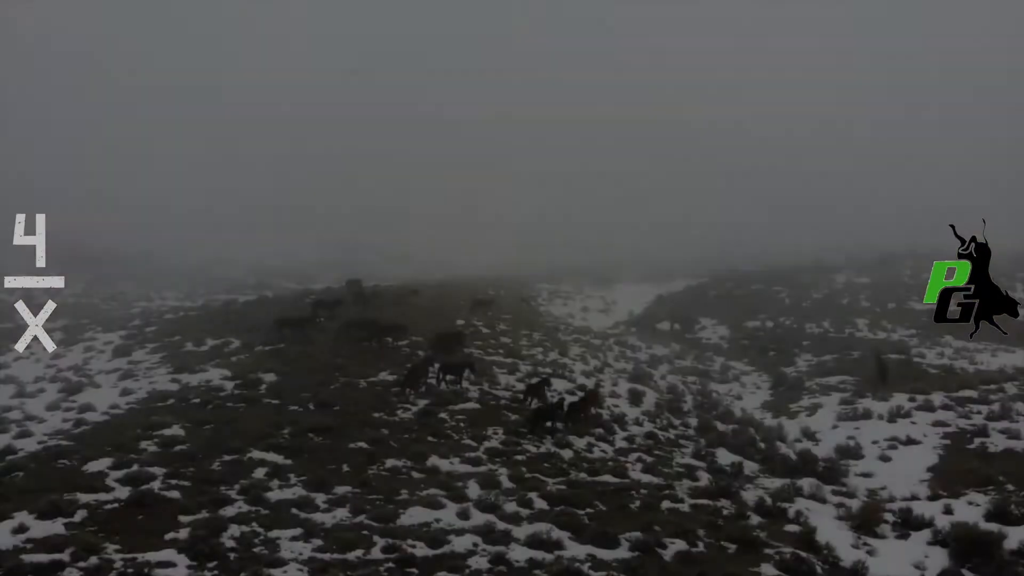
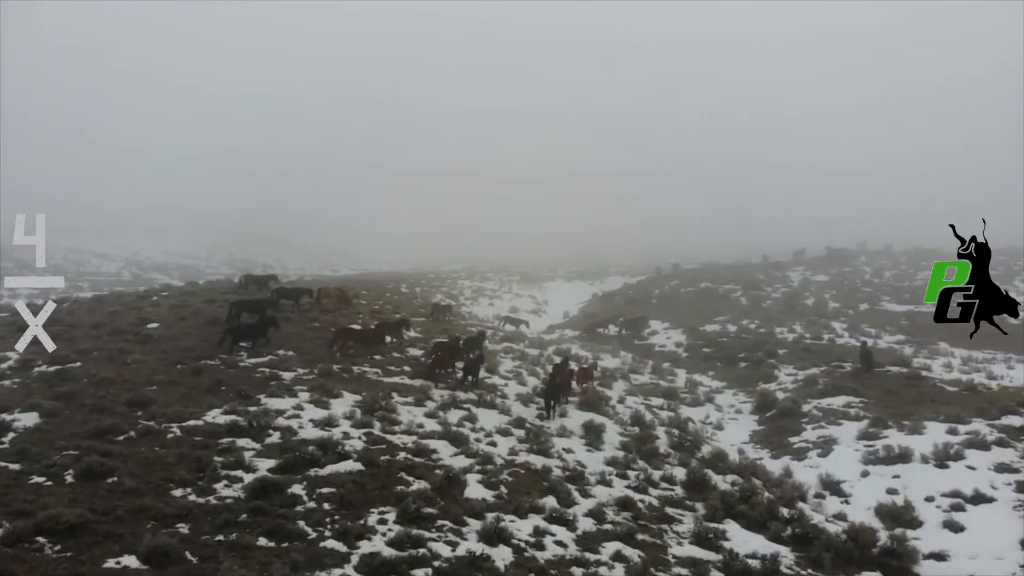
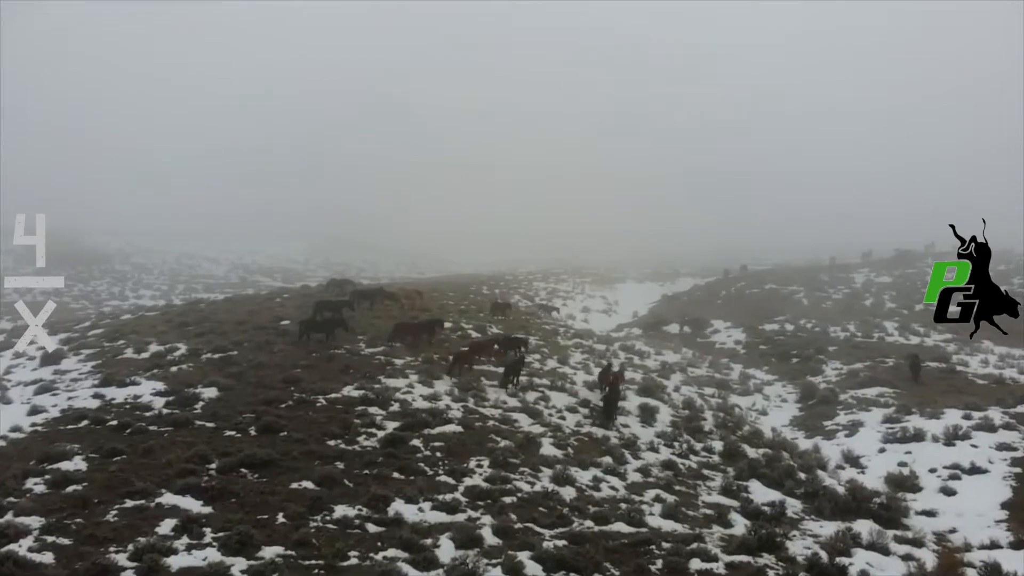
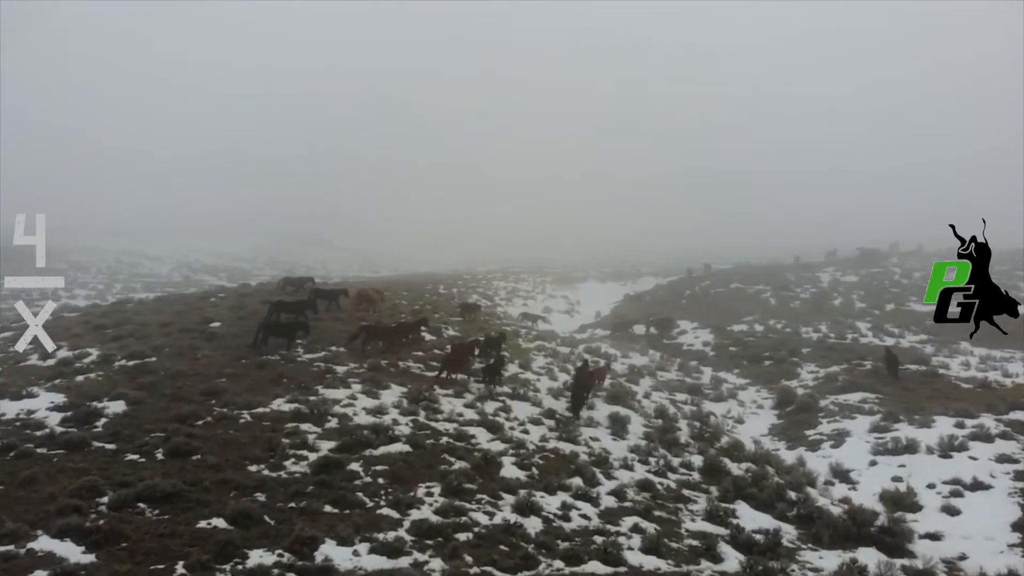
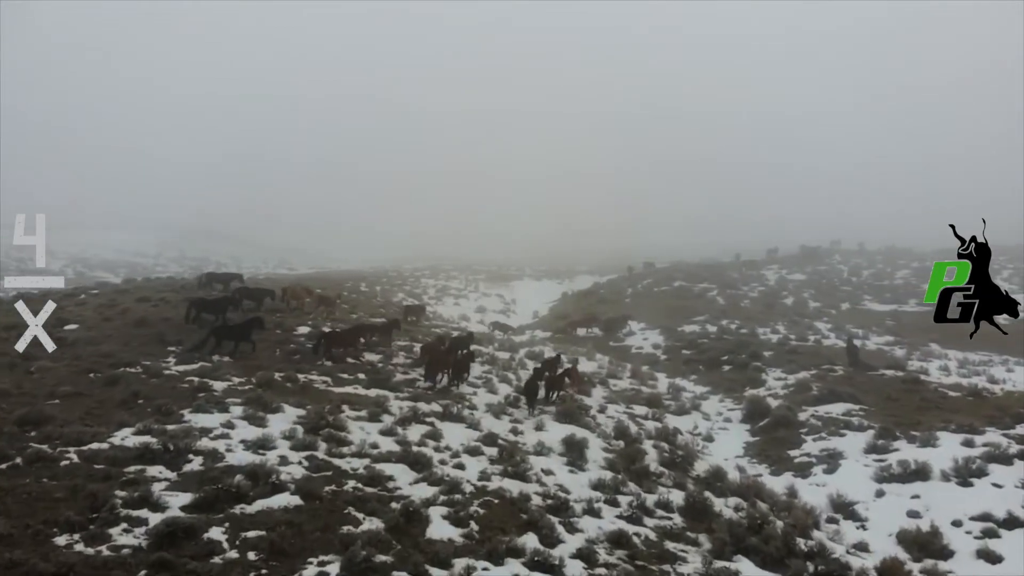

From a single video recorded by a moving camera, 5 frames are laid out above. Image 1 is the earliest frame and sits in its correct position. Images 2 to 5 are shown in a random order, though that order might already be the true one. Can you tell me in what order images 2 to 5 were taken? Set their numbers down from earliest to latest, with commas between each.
3, 4, 2, 5
